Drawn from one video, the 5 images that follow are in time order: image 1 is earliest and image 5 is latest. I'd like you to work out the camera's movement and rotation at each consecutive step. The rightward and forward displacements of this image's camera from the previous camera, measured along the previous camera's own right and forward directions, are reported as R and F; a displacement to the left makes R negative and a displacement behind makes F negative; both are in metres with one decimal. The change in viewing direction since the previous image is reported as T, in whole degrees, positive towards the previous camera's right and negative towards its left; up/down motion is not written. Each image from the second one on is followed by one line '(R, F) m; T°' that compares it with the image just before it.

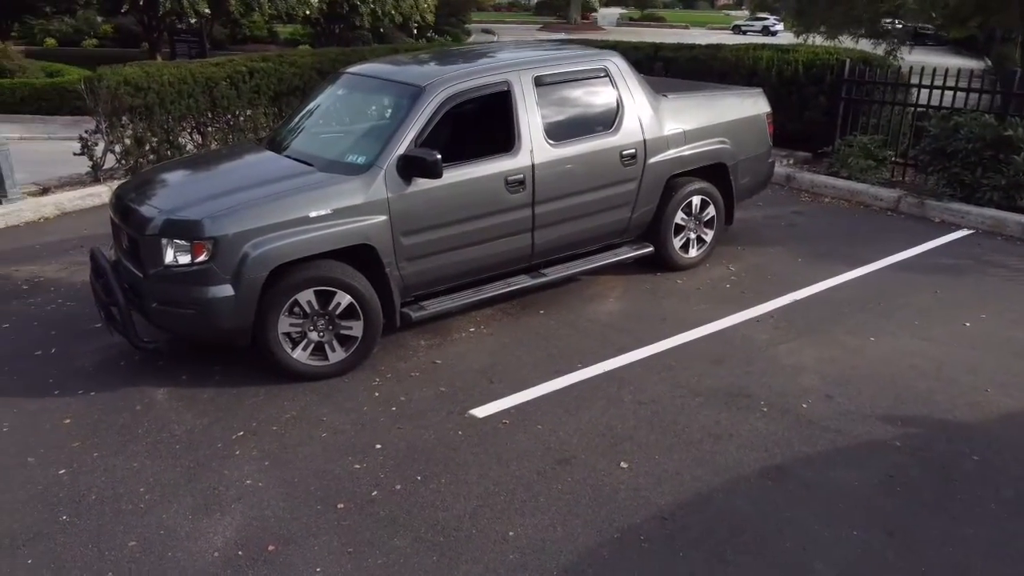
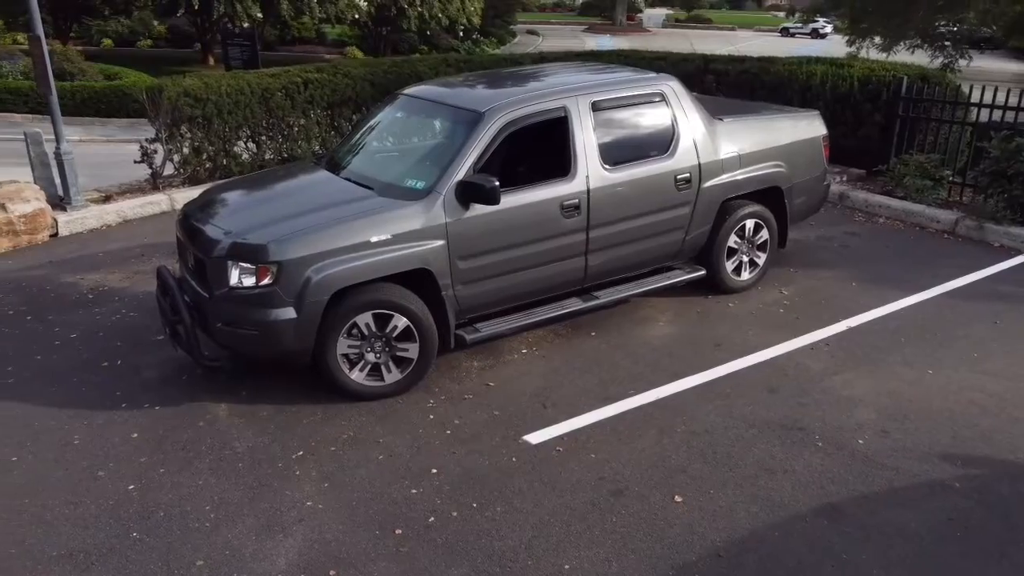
(-0.1, -0.1) m; -3°
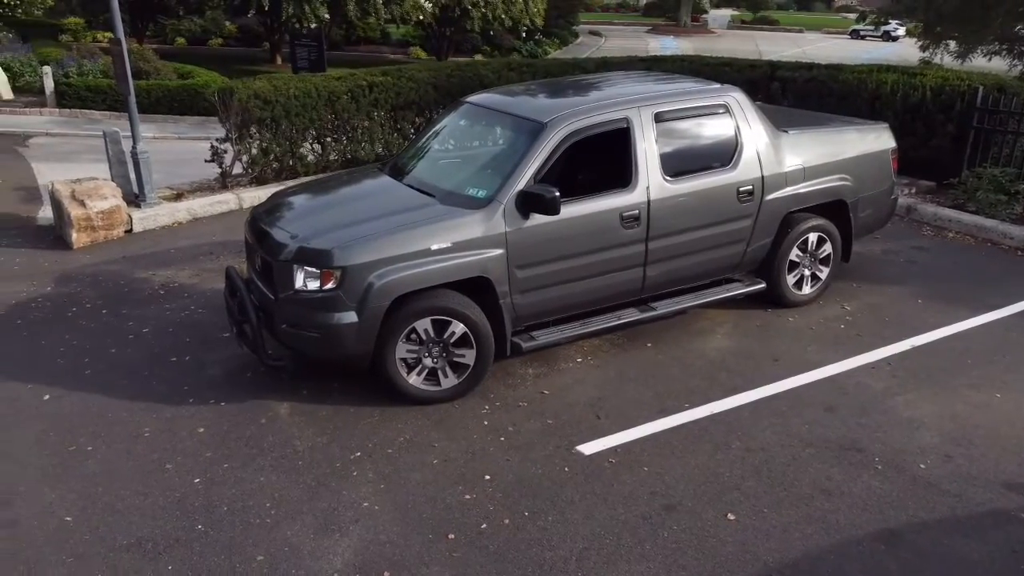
(0.0, 0.0) m; -4°
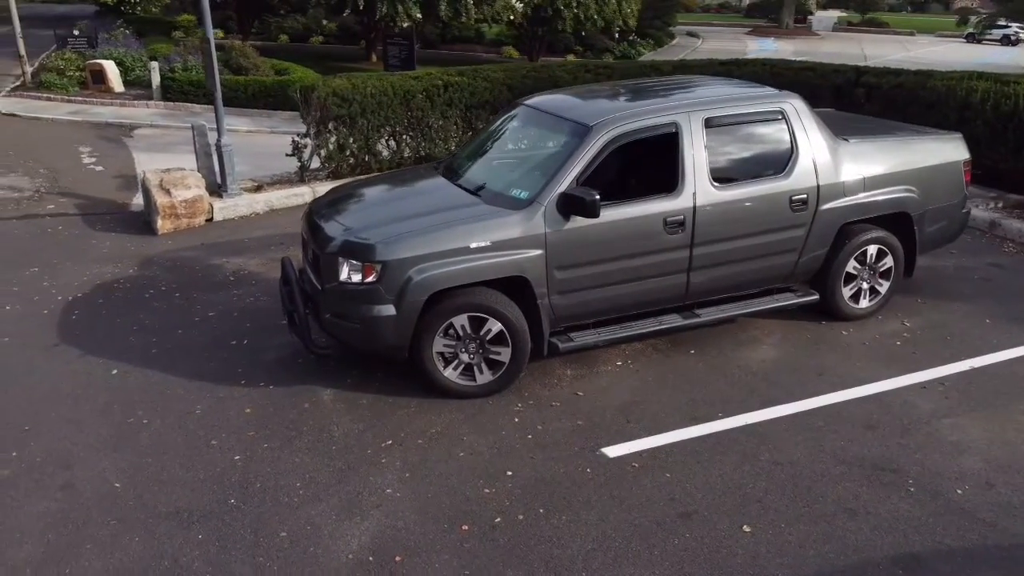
(+0.3, -0.1) m; -6°
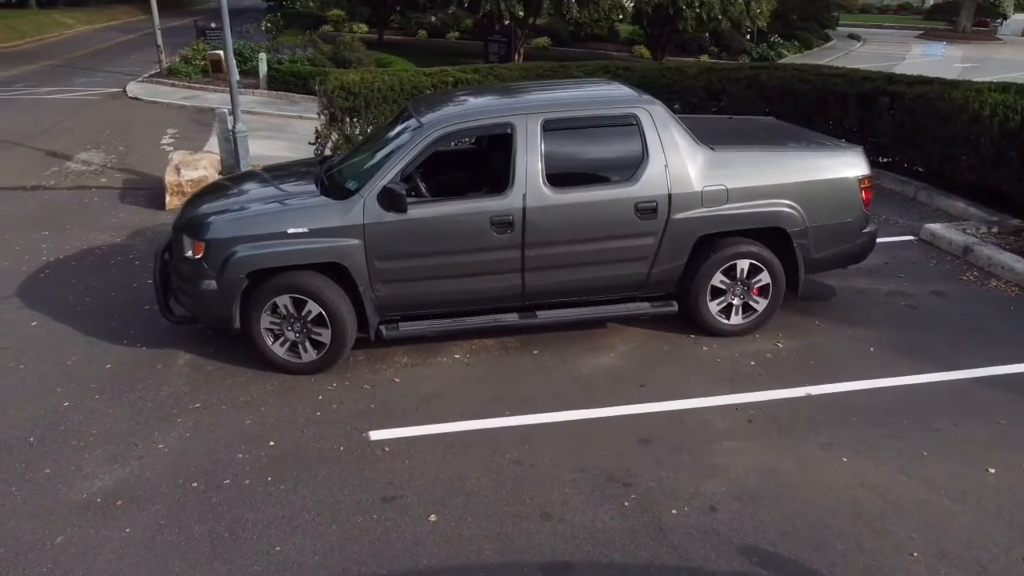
(+2.2, 0.0) m; -11°
